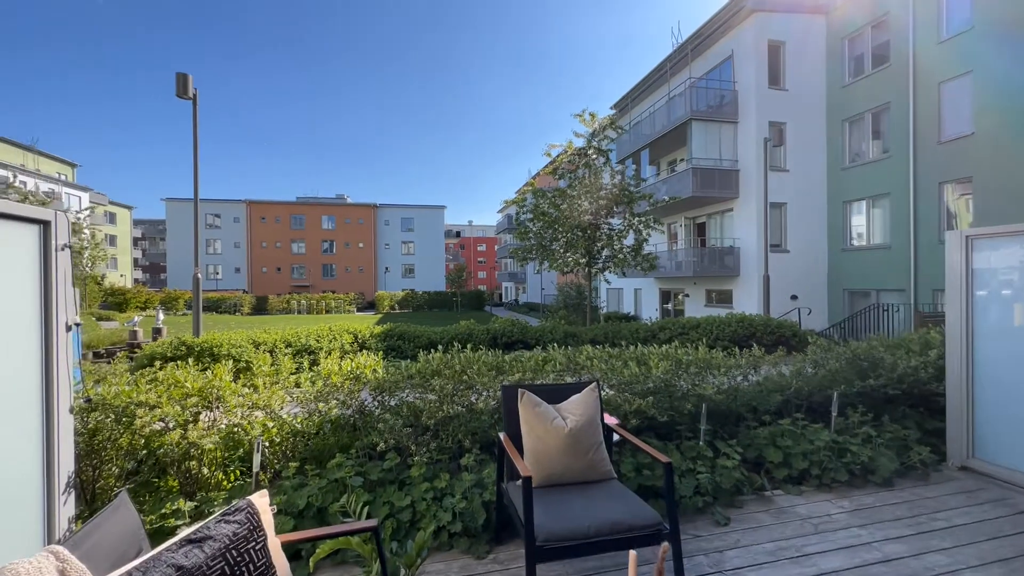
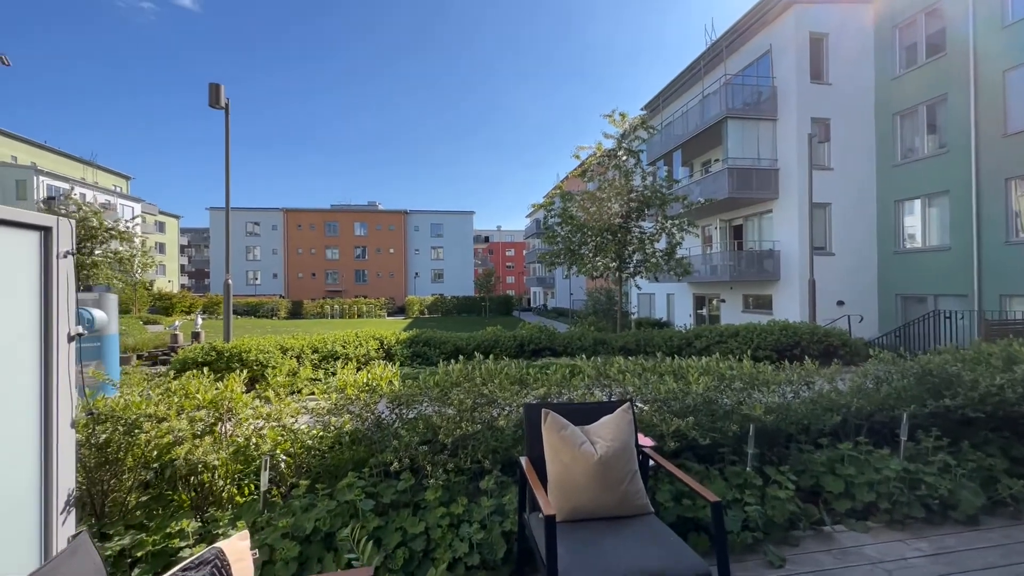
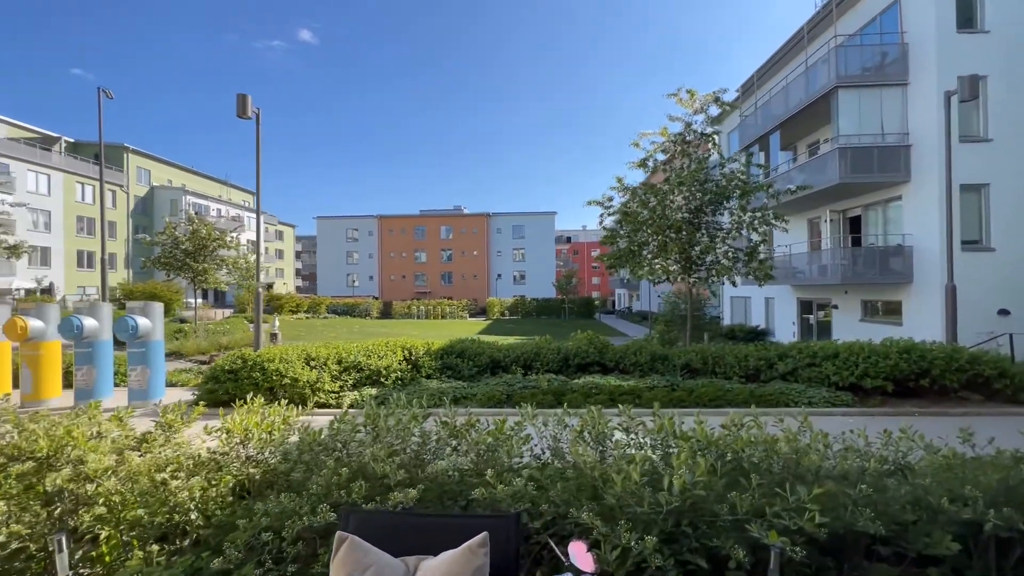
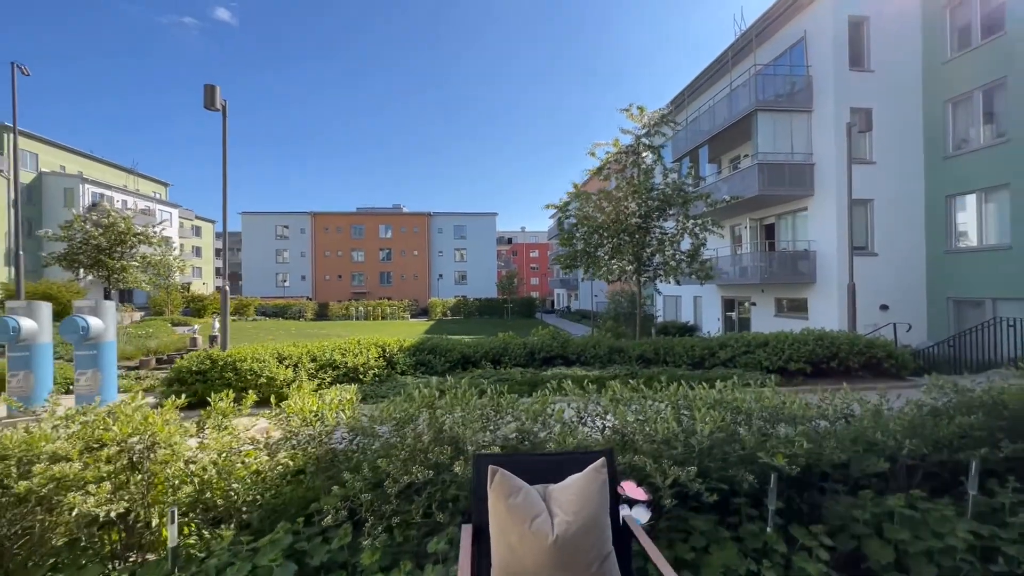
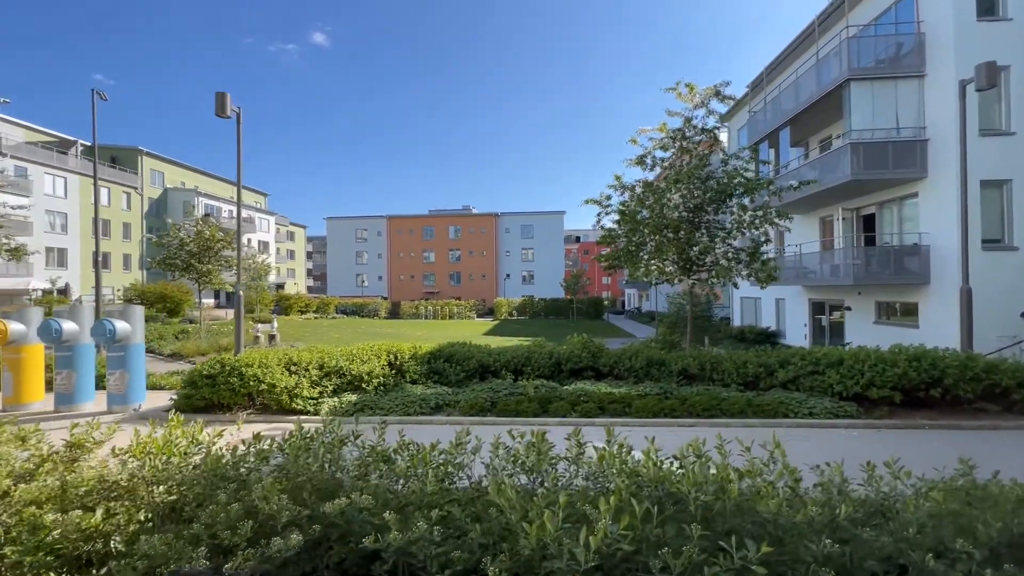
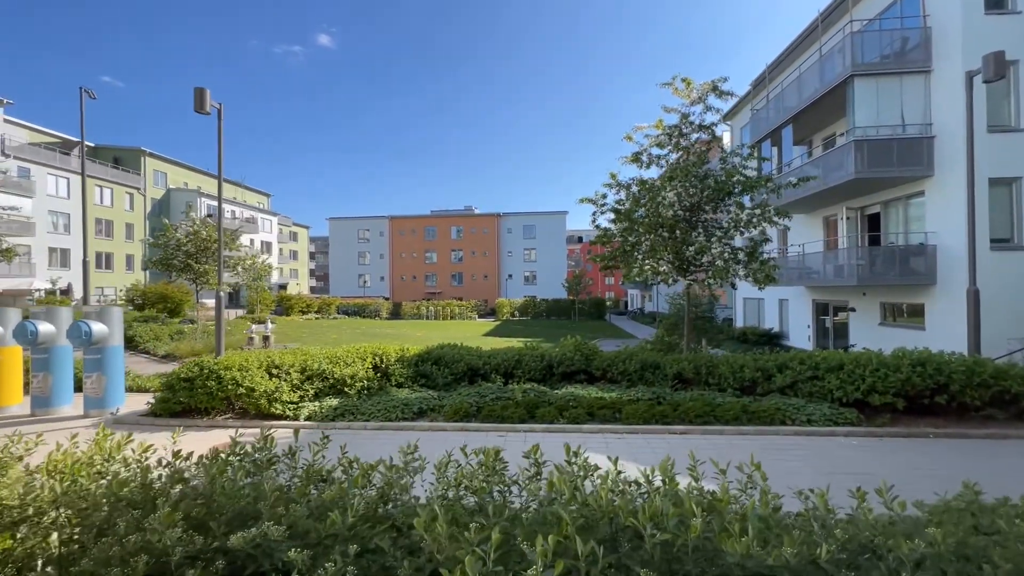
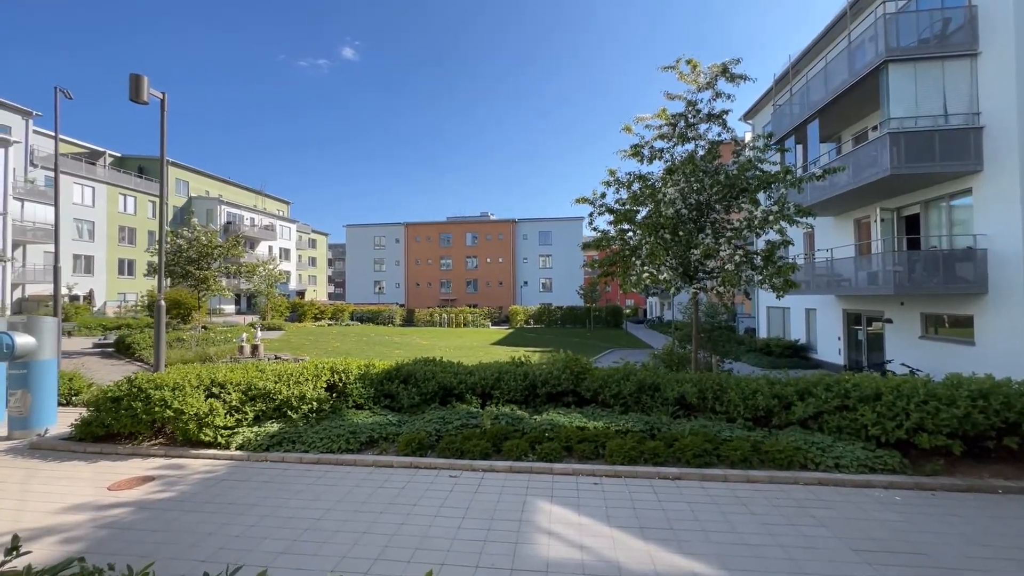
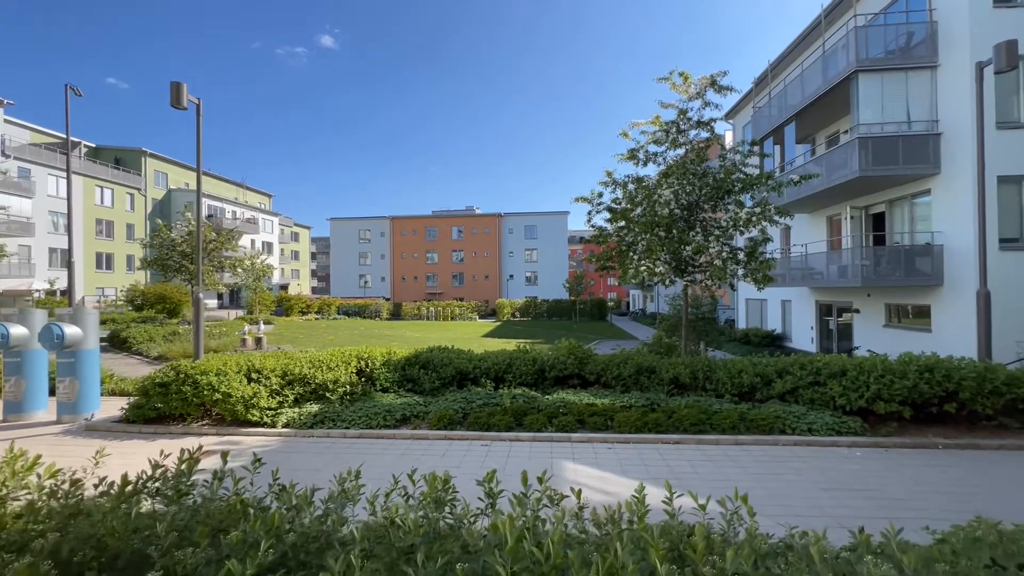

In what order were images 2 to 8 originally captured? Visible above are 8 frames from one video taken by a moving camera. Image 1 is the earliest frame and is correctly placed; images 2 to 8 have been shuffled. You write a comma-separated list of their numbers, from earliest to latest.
2, 4, 3, 5, 6, 8, 7
